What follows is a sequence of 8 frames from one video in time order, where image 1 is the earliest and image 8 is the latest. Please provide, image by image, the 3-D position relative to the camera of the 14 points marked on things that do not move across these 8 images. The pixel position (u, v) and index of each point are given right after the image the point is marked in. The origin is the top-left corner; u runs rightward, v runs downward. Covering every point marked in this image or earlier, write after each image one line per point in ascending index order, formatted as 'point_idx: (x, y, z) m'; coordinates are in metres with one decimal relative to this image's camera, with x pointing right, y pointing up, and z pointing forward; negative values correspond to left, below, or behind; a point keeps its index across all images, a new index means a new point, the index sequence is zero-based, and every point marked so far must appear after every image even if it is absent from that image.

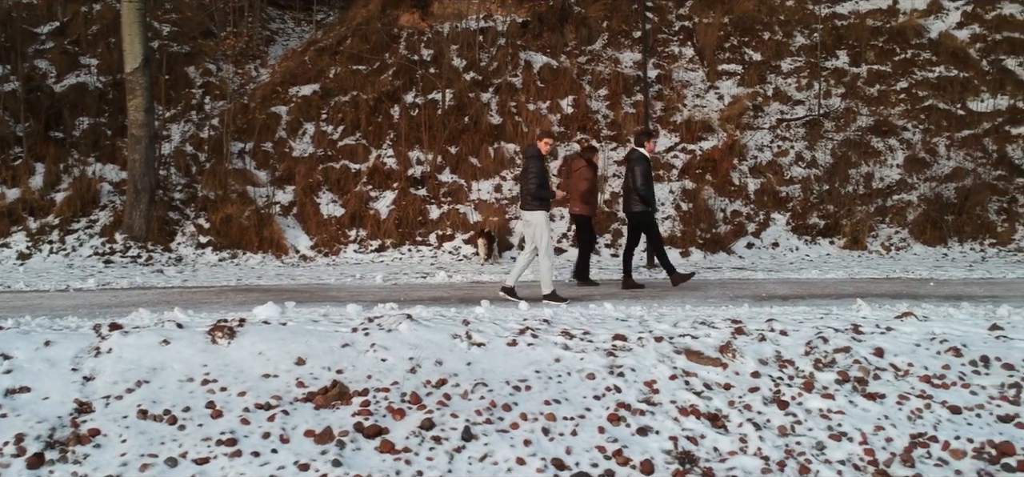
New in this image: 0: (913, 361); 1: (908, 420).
0: (+2.8, -0.9, +6.9) m
1: (+2.5, -1.2, +6.2) m
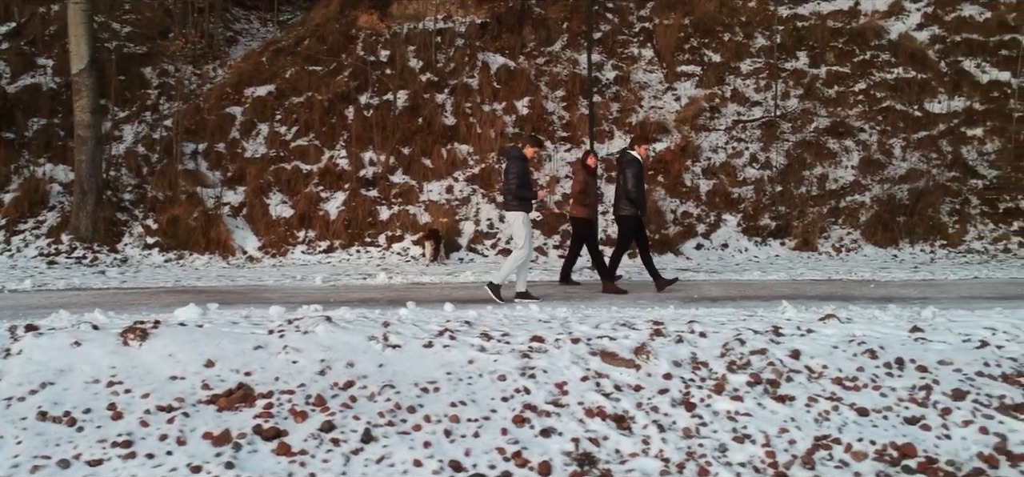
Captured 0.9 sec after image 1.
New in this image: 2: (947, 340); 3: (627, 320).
0: (+2.2, -0.9, +6.9) m
1: (+1.9, -1.2, +6.2) m
2: (+3.2, -0.8, +7.3) m
3: (+0.9, -0.6, +7.5) m
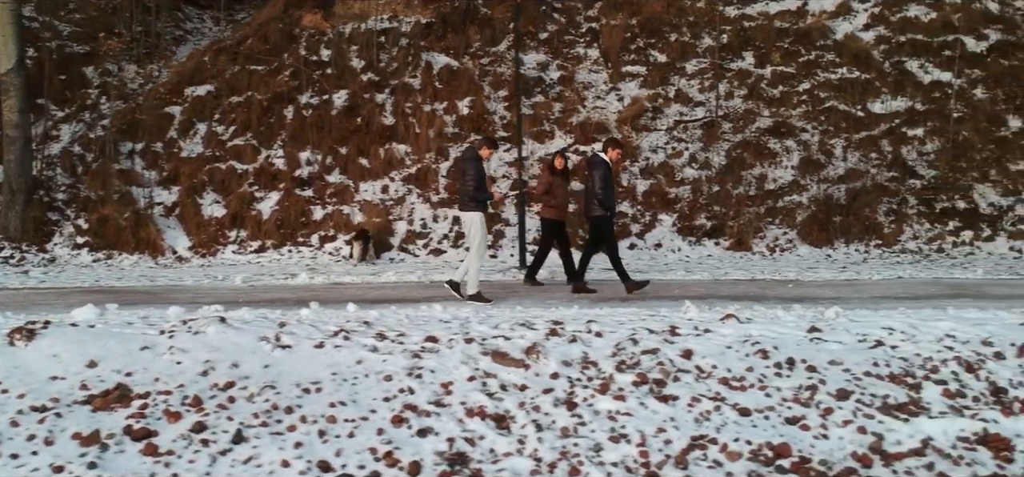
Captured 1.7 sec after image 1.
0: (+1.5, -0.9, +6.9) m
1: (+1.2, -1.2, +6.3) m
2: (+2.5, -0.8, +7.3) m
3: (+0.1, -0.6, +7.6) m
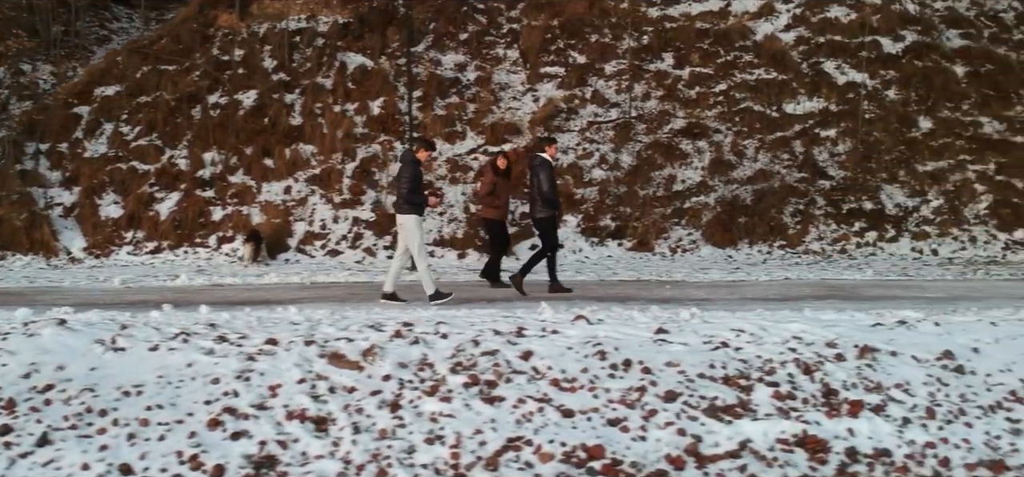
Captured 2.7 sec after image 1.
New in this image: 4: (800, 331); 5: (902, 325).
0: (+0.3, -0.9, +6.9) m
1: (0.0, -1.2, +6.3) m
2: (+1.3, -0.8, +7.3) m
3: (-1.0, -0.6, +7.6) m
4: (+2.2, -0.7, +7.6) m
5: (+3.1, -0.7, +7.8) m
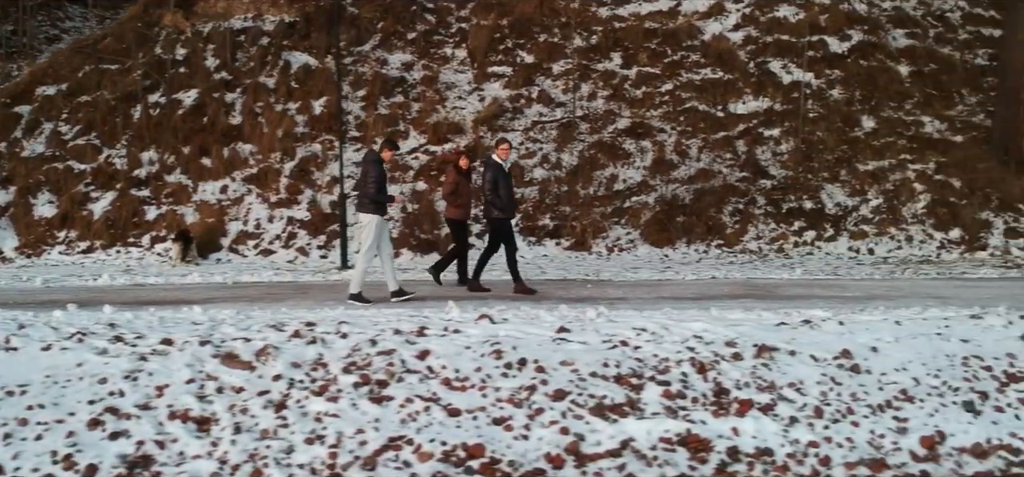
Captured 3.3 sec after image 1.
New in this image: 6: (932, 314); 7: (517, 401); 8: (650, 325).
0: (-0.4, -0.9, +6.9) m
1: (-0.7, -1.2, +6.3) m
2: (+0.6, -0.8, +7.3) m
3: (-1.8, -0.6, +7.6) m
4: (+1.5, -0.7, +7.6) m
5: (+2.3, -0.7, +7.8) m
6: (+3.4, -0.6, +8.0) m
7: (0.0, -1.1, +6.5) m
8: (+1.1, -0.7, +7.7) m
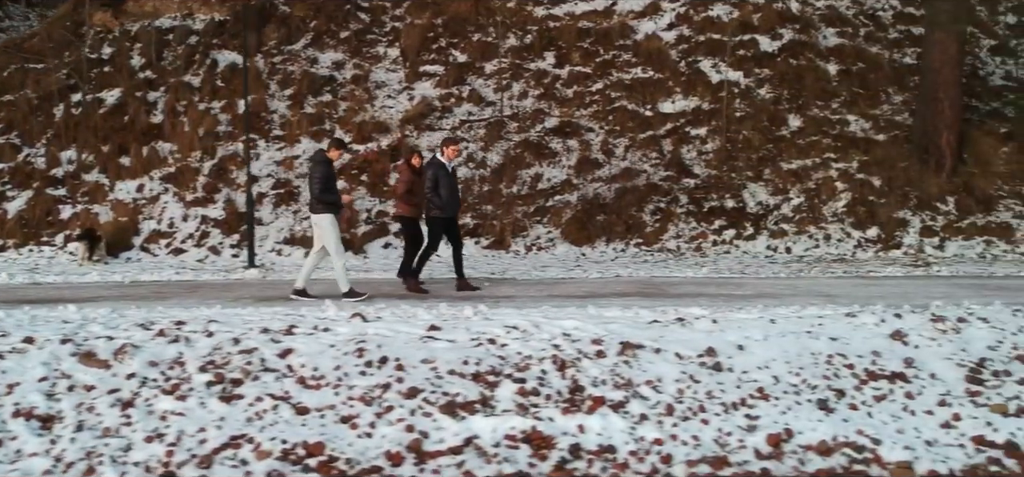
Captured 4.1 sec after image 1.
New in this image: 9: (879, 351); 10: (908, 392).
0: (-1.4, -0.9, +6.9) m
1: (-1.7, -1.2, +6.3) m
2: (-0.4, -0.8, +7.3) m
3: (-2.8, -0.6, +7.6) m
4: (+0.5, -0.7, +7.6) m
5: (+1.3, -0.7, +7.8) m
6: (+2.4, -0.6, +8.1) m
7: (-1.0, -1.1, +6.5) m
8: (+0.1, -0.7, +7.7) m
9: (+2.7, -0.8, +7.3) m
10: (+2.8, -1.1, +6.8) m
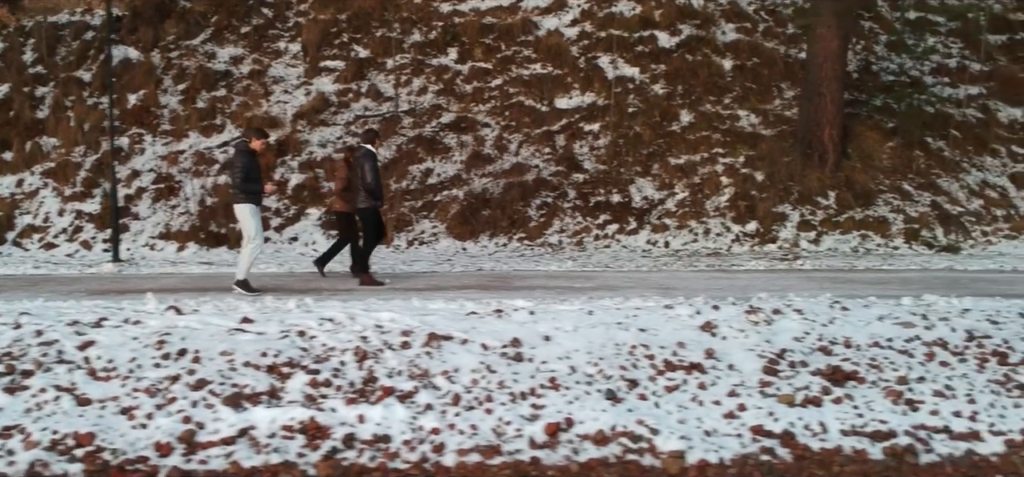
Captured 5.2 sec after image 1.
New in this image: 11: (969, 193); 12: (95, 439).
0: (-2.9, -0.8, +7.0) m
1: (-3.2, -1.1, +6.3) m
2: (-1.9, -0.7, +7.4) m
3: (-4.2, -0.6, +7.6) m
4: (-1.0, -0.6, +7.6) m
5: (-0.1, -0.6, +7.8) m
6: (+1.0, -0.5, +8.1) m
7: (-2.4, -1.0, +6.6) m
8: (-1.4, -0.6, +7.7) m
9: (+1.3, -0.8, +7.4) m
10: (+1.3, -1.0, +6.9) m
11: (+6.7, +0.7, +14.6) m
12: (-2.6, -1.2, +6.1) m
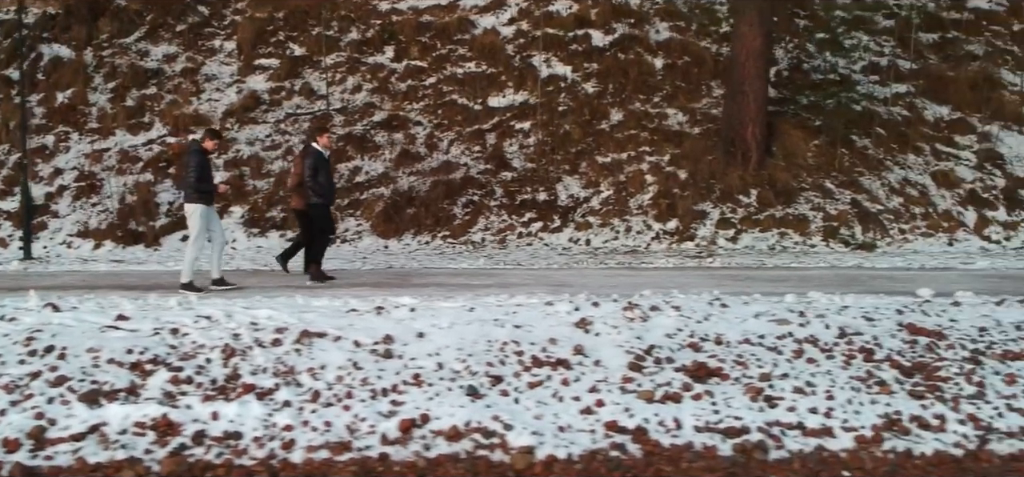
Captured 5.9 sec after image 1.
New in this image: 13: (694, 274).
0: (-3.8, -0.8, +7.0) m
1: (-4.1, -1.1, +6.3) m
2: (-2.8, -0.7, +7.4) m
3: (-5.2, -0.6, +7.6) m
4: (-1.9, -0.6, +7.7) m
5: (-1.1, -0.6, +7.9) m
6: (0.0, -0.5, +8.1) m
7: (-3.4, -1.0, +6.6) m
8: (-2.3, -0.6, +7.8) m
9: (+0.3, -0.8, +7.4) m
10: (+0.4, -1.0, +6.9) m
11: (+5.7, +0.7, +14.6) m
12: (-3.6, -1.2, +6.1) m
13: (+1.9, -0.4, +9.7) m
